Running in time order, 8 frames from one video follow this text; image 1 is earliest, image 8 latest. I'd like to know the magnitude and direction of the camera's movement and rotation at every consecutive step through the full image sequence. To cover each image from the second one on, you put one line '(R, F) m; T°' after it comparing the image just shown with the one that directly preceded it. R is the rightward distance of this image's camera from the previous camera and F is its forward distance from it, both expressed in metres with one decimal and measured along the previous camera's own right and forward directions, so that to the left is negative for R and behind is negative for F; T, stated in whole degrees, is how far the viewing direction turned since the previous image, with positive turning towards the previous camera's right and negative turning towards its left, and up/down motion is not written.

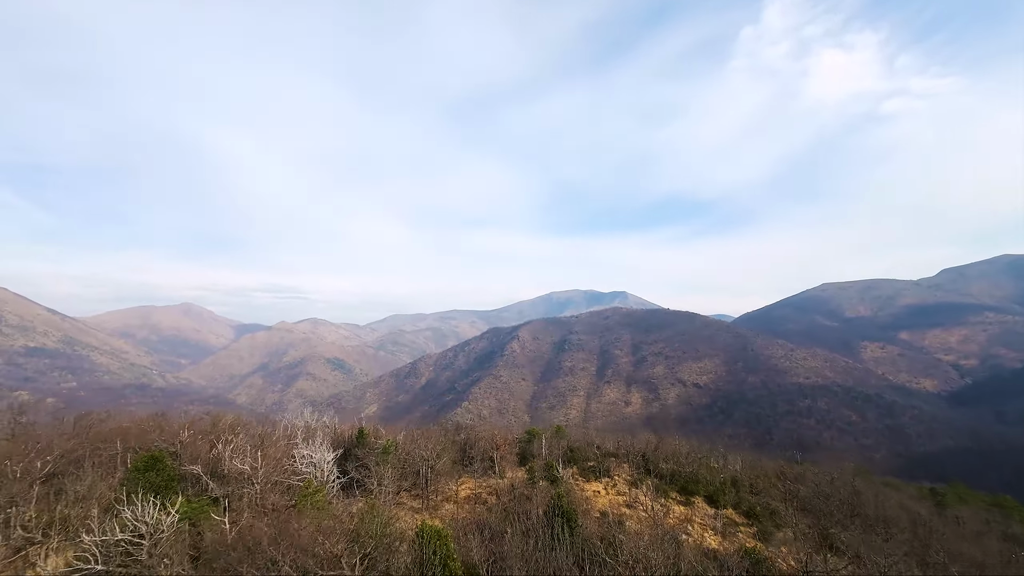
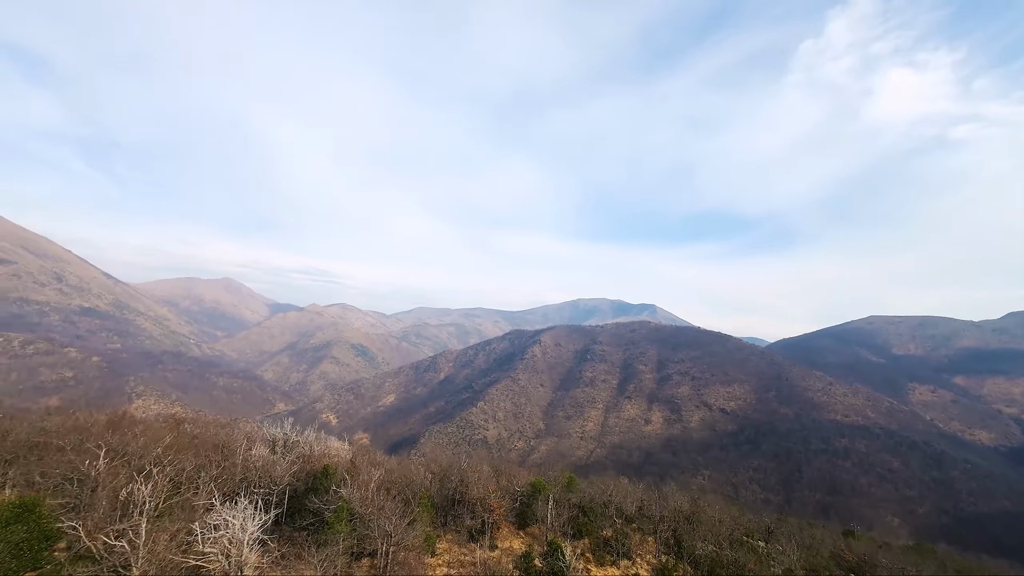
(+0.1, +1.4) m; -4°
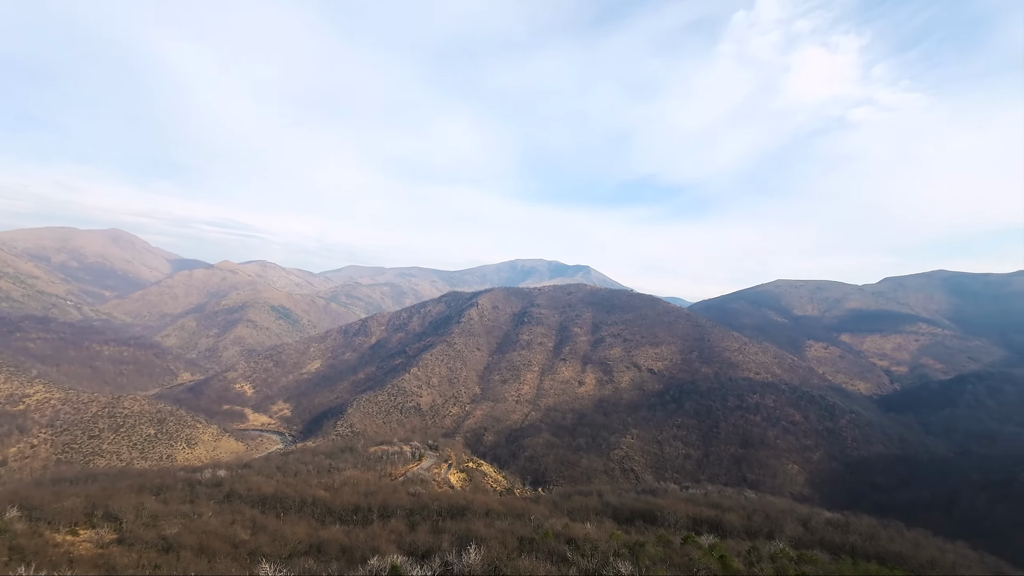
(+0.7, +4.8) m; +9°
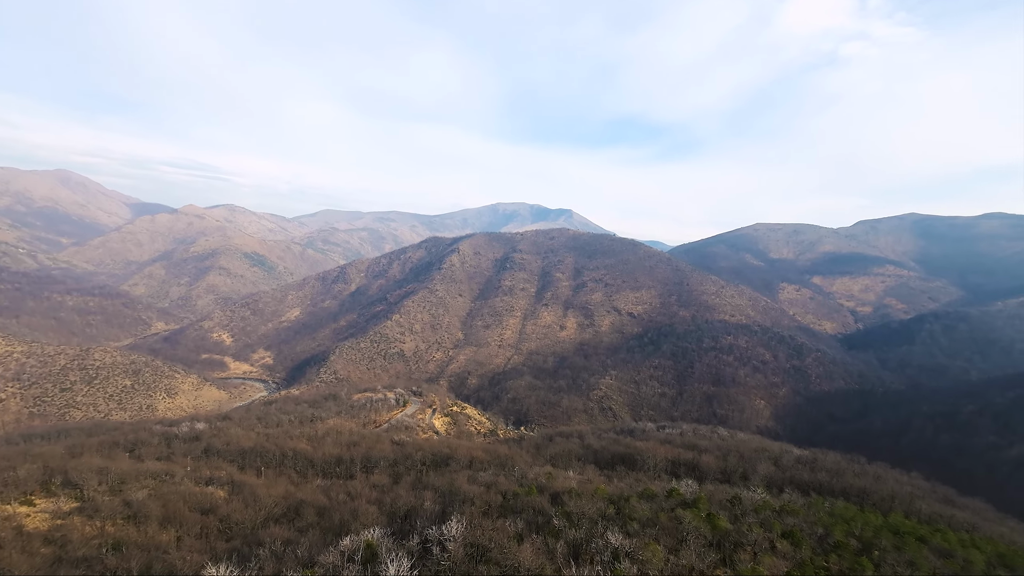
(0.0, +1.3) m; +3°
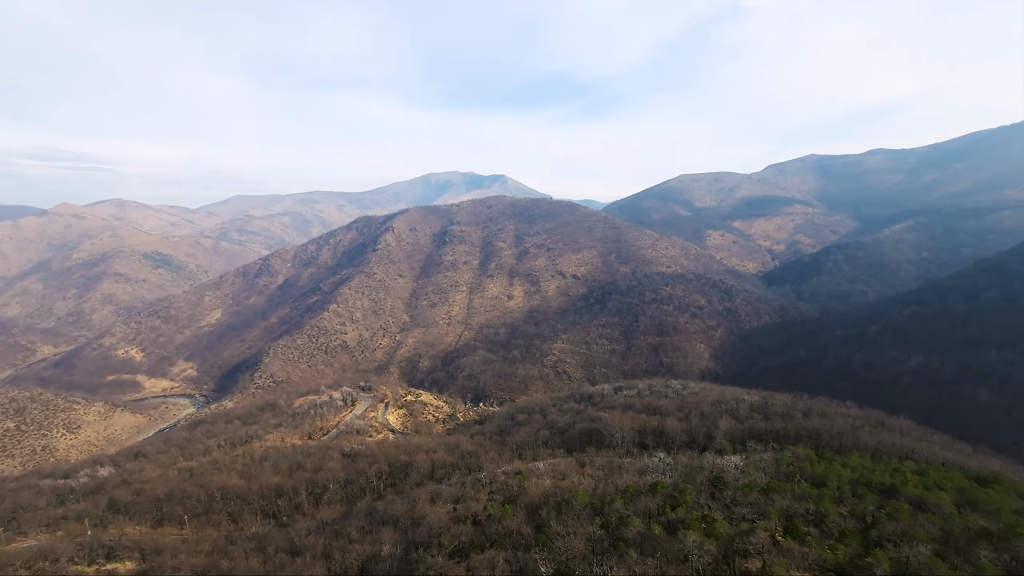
(0.0, +2.2) m; +8°
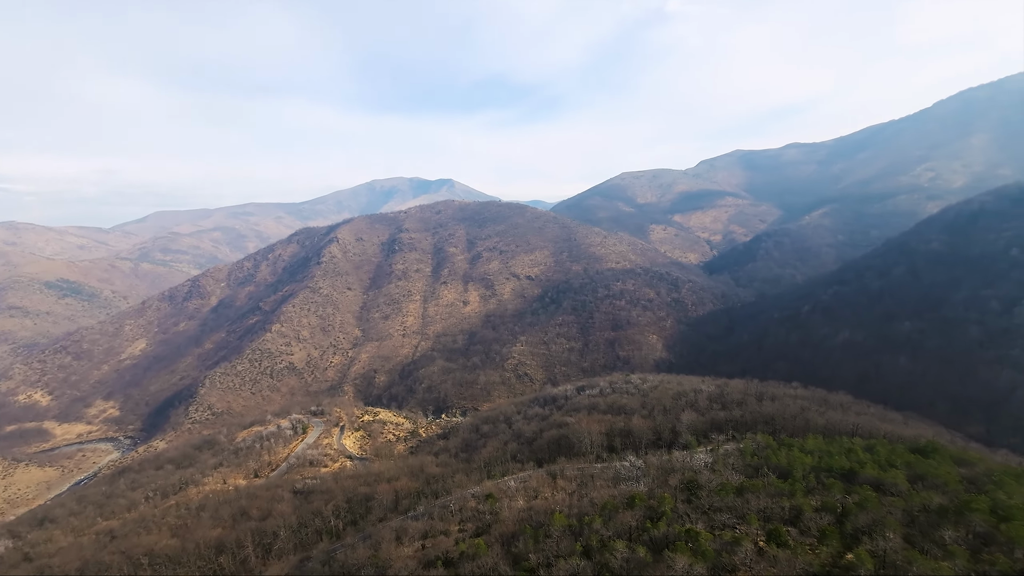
(-0.1, +0.8) m; +7°
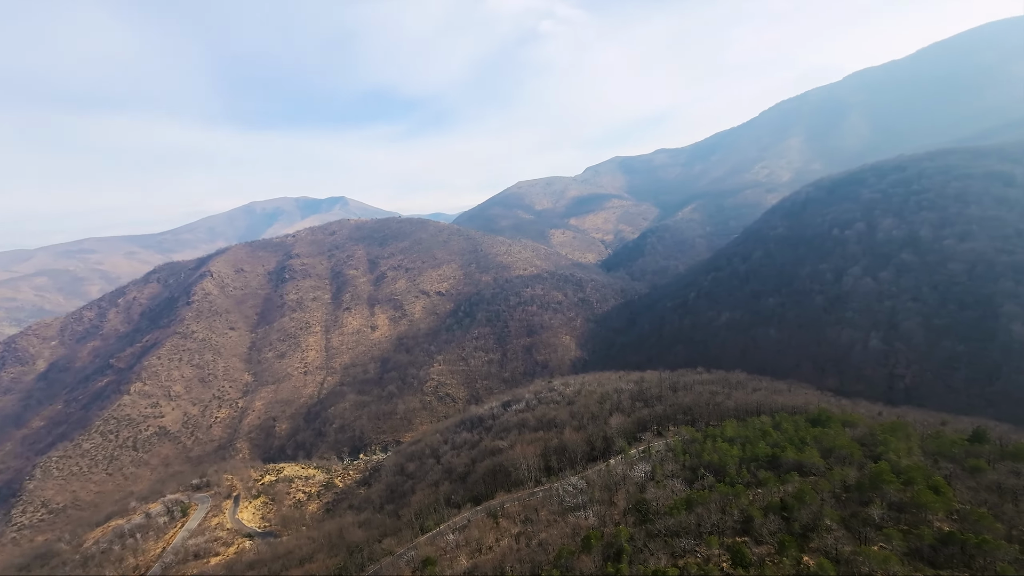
(-0.1, +1.4) m; +13°
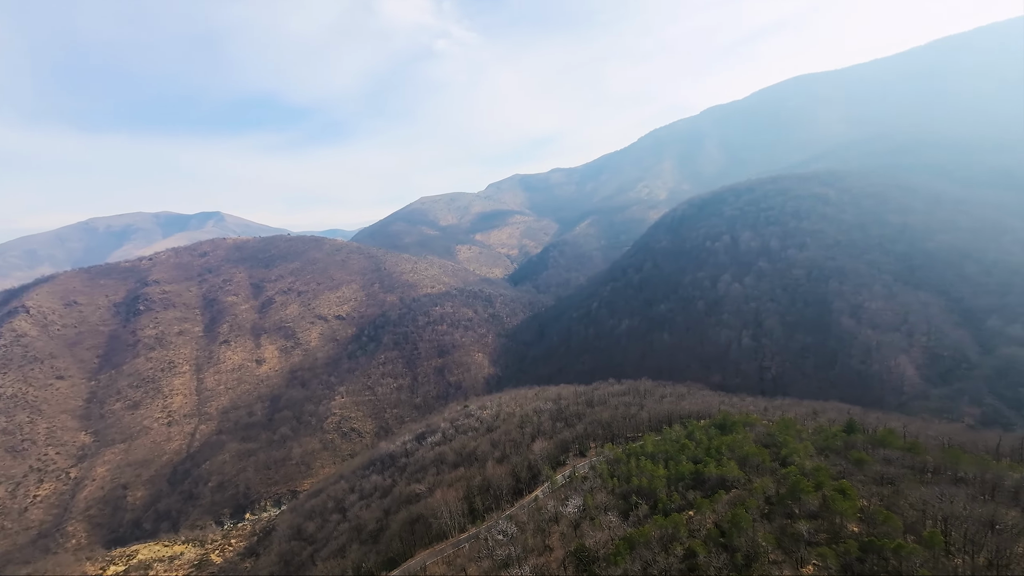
(-0.2, +1.4) m; +13°
